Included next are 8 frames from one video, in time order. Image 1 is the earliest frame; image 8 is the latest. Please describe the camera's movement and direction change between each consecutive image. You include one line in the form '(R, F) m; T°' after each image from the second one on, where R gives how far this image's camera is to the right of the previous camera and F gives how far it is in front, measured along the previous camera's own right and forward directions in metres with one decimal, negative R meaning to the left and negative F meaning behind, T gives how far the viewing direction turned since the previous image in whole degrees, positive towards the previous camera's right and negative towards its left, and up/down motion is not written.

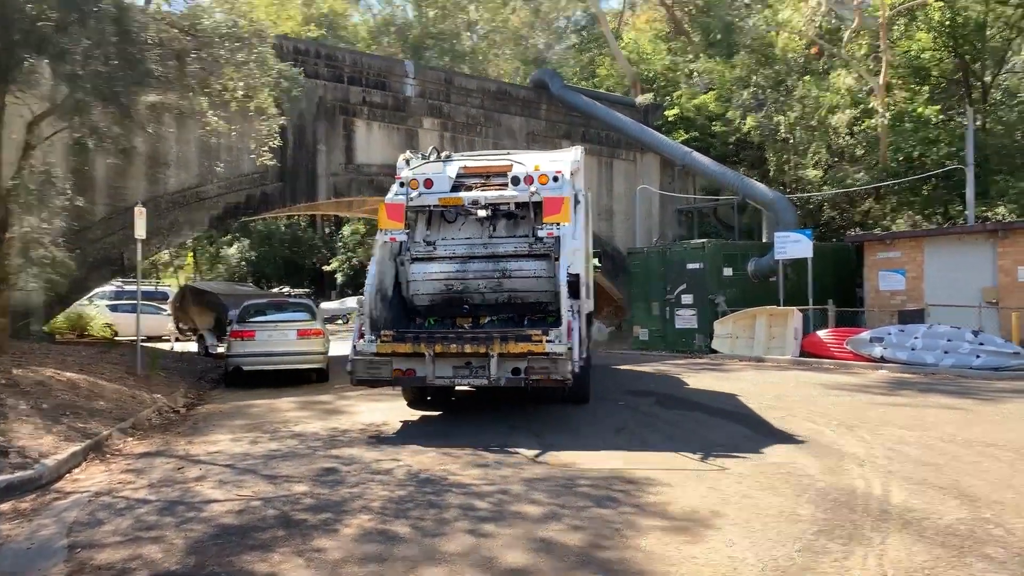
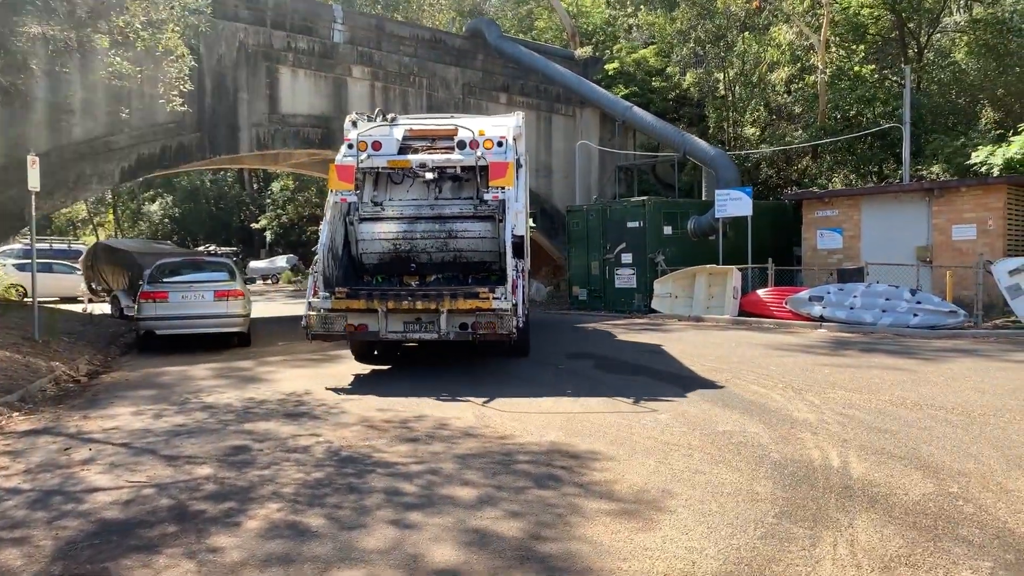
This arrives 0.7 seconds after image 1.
(0.0, +0.6) m; +4°
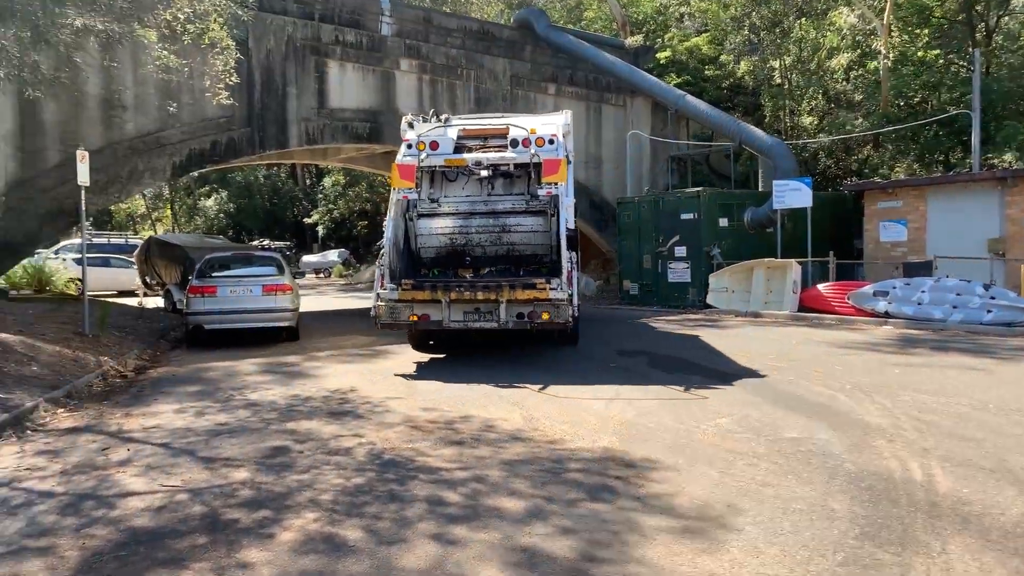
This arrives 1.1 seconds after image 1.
(0.0, +0.3) m; -3°
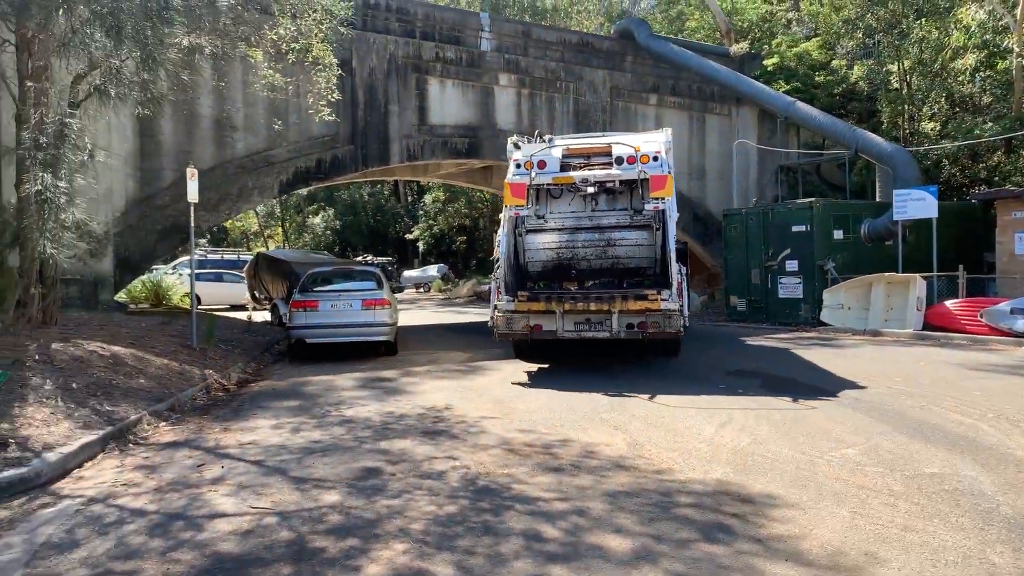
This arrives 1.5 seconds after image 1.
(0.0, +0.4) m; -7°
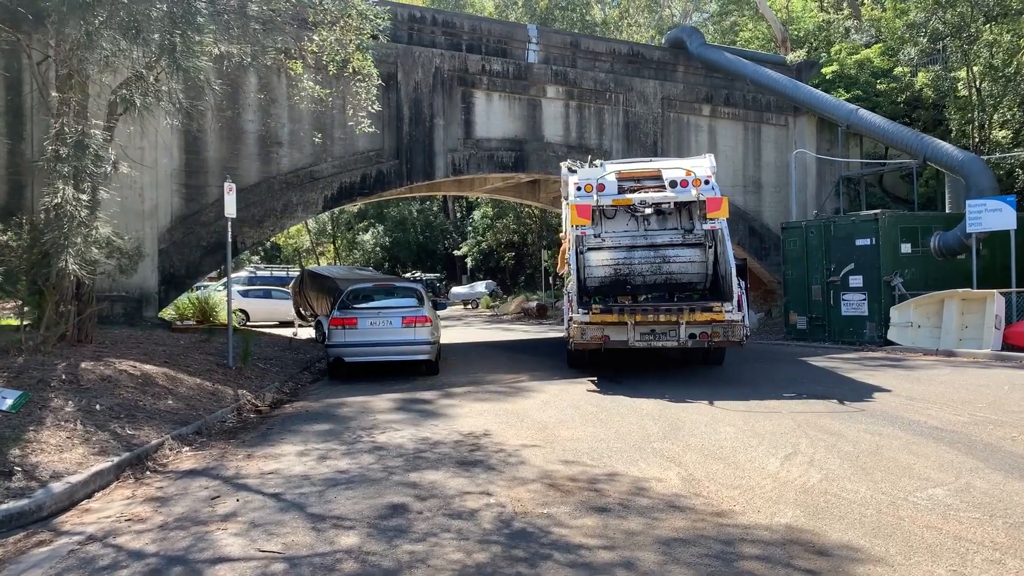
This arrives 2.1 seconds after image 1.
(+0.1, +0.6) m; -4°
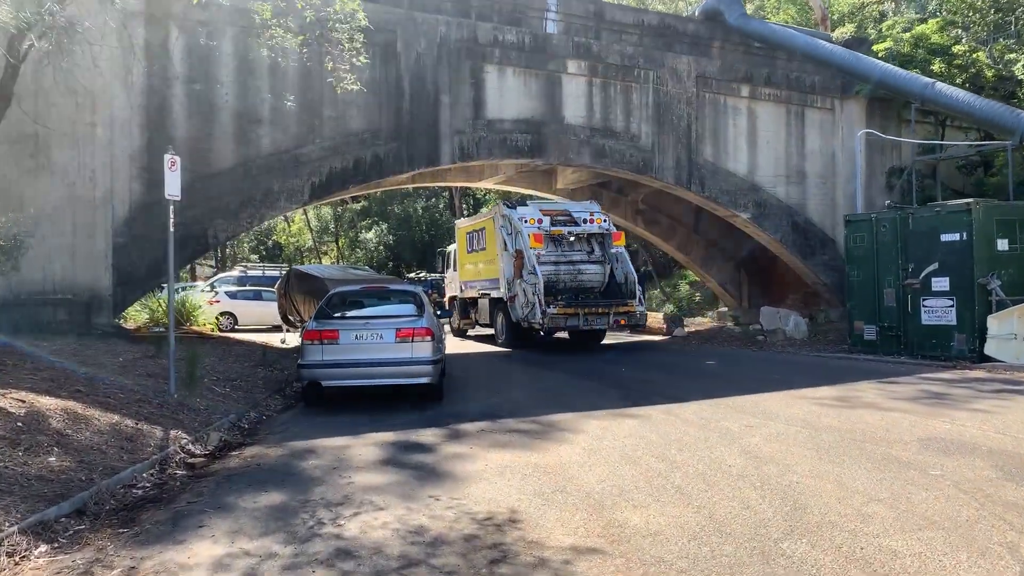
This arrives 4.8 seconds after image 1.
(-0.2, +2.6) m; 0°
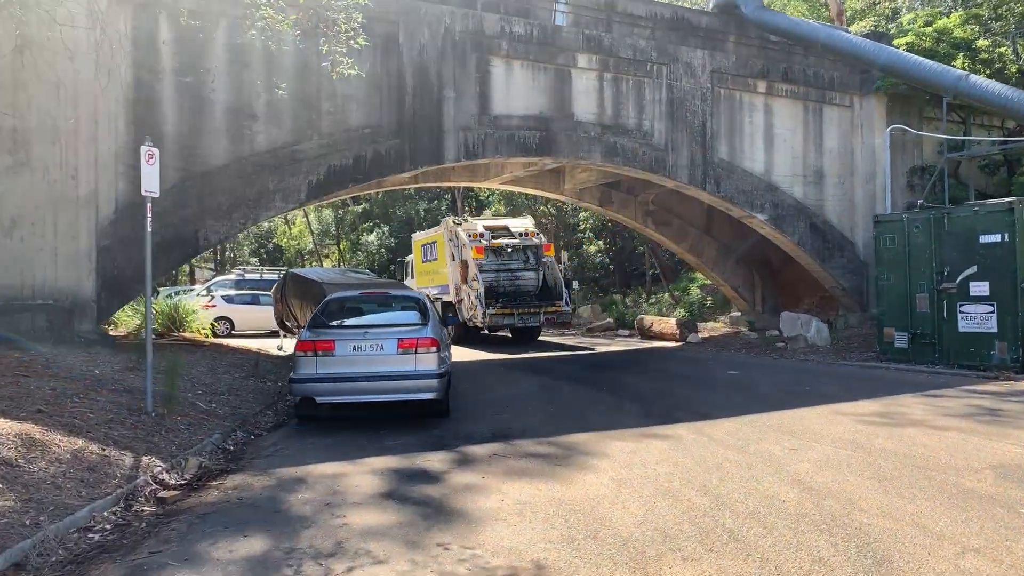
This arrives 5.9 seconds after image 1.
(-0.1, +0.9) m; 0°
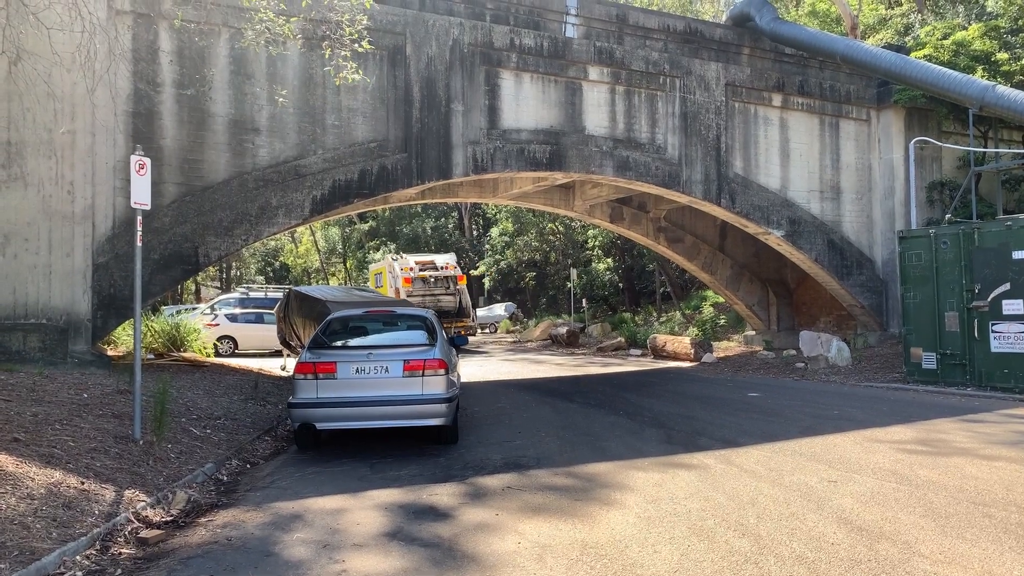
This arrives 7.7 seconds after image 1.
(-0.1, +0.5) m; 0°
